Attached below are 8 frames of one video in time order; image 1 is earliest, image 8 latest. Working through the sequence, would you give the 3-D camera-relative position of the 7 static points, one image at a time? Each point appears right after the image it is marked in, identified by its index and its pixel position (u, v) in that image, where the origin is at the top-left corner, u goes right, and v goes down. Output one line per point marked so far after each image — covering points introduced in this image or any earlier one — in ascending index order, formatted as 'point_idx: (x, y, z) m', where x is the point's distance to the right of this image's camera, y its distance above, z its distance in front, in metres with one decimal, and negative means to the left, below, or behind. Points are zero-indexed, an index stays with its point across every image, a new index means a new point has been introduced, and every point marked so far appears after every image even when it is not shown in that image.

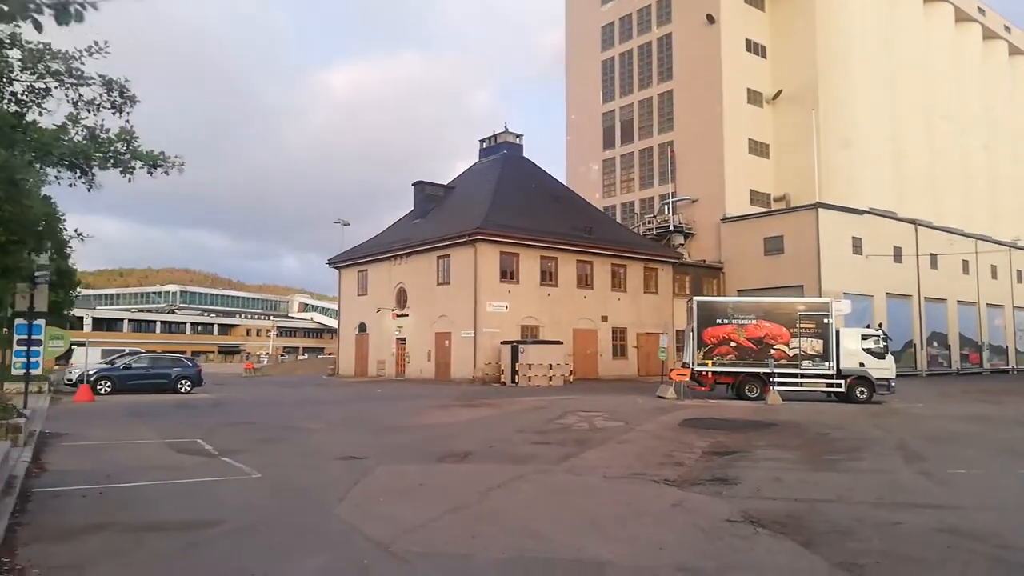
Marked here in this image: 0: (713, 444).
0: (+3.4, -2.6, +12.9) m
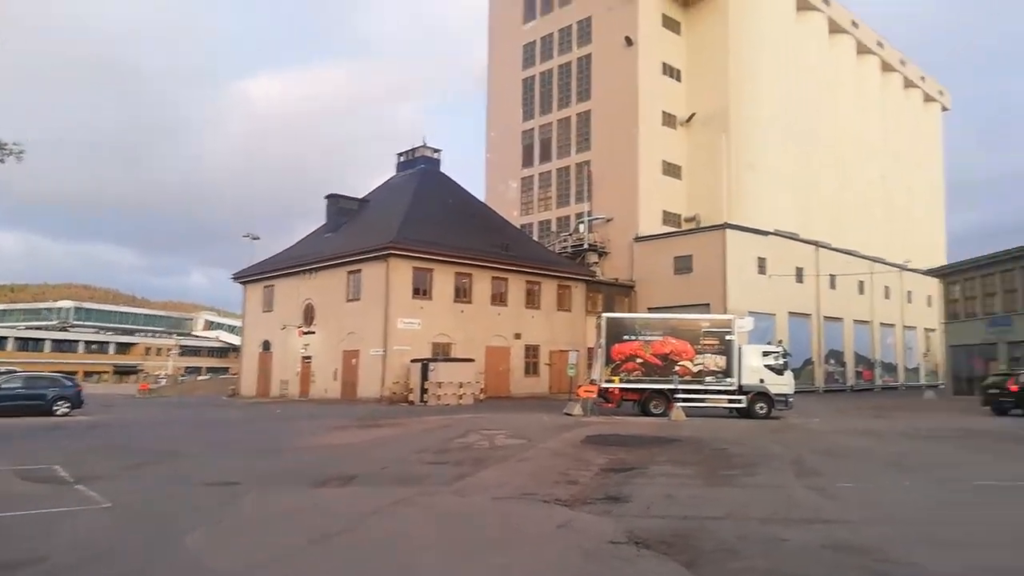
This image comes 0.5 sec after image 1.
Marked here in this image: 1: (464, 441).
0: (+1.6, -2.9, +12.6) m
1: (-1.0, -3.2, +15.8) m
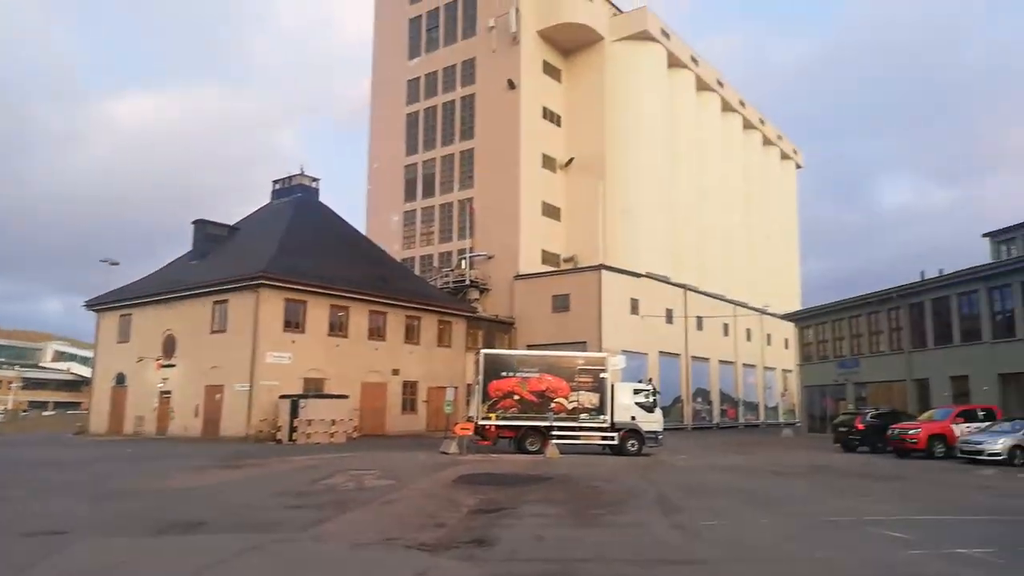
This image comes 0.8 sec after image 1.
0: (-0.5, -3.4, +12.3) m
1: (-3.6, -3.8, +15.0) m
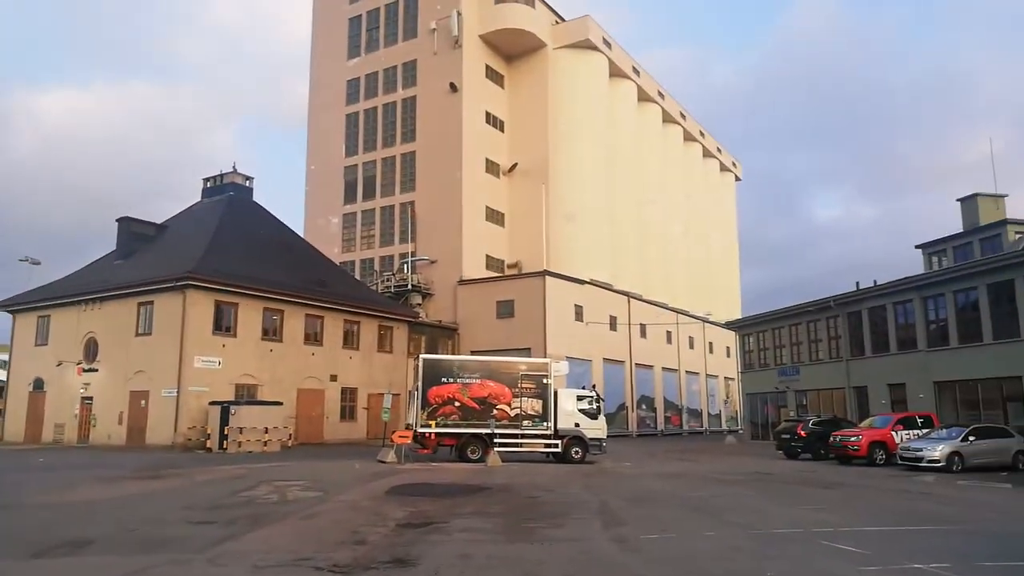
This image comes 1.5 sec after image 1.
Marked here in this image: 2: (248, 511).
0: (-1.5, -3.4, +11.5) m
1: (-4.8, -3.8, +14.0) m
2: (-4.0, -3.4, +11.6) m
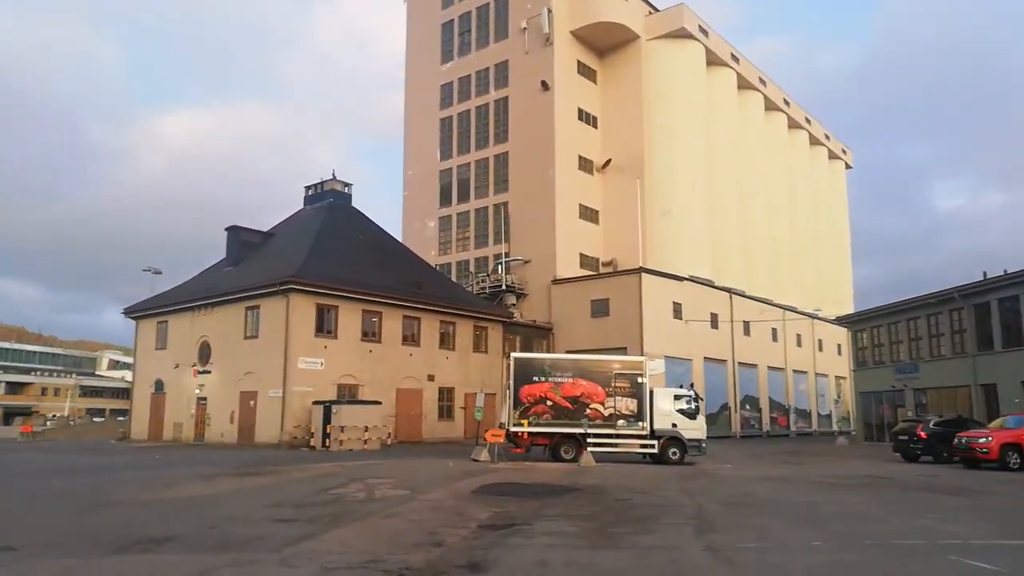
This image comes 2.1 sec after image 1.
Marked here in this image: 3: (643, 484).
0: (-0.3, -3.3, +11.2) m
1: (-3.2, -3.8, +14.1) m
2: (-2.7, -3.4, +11.7) m
3: (+2.9, -4.3, +16.8) m
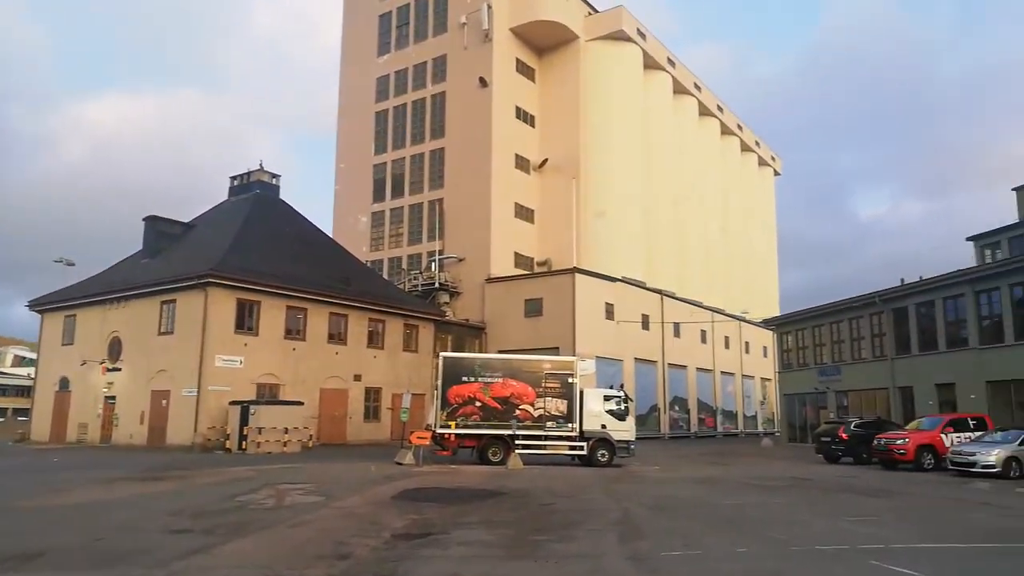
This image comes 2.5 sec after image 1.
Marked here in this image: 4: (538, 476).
0: (-1.4, -3.2, +10.5) m
1: (-4.6, -3.6, +13.1) m
2: (-3.9, -3.2, +10.7) m
3: (+1.3, -4.3, +16.3) m
4: (+0.7, -4.9, +19.7) m
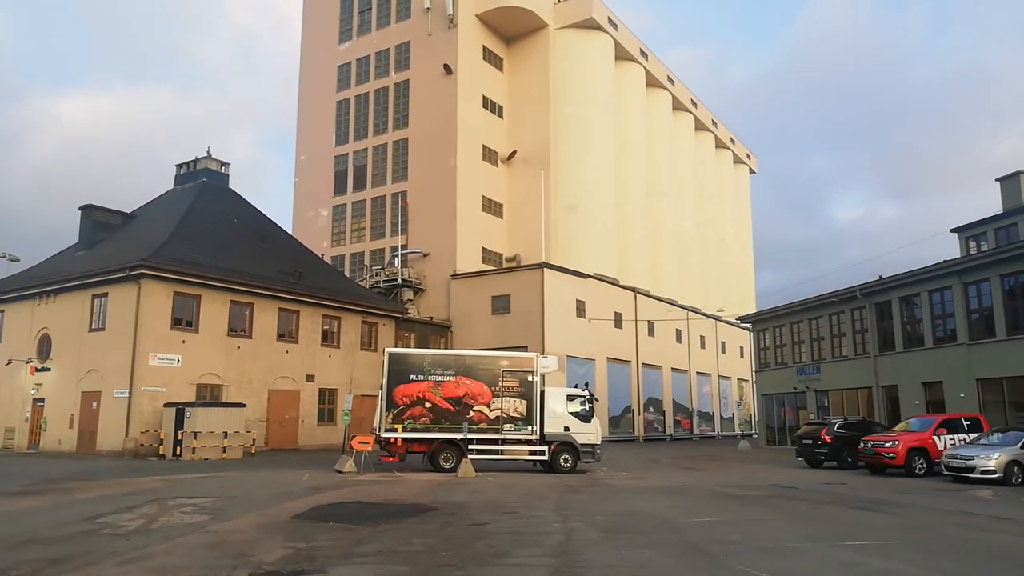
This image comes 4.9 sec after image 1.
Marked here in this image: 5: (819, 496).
0: (-2.4, -2.8, +8.2) m
1: (-5.6, -3.2, +10.7) m
2: (-4.9, -2.9, +8.4) m
3: (+0.1, -3.9, +14.1) m
4: (-0.6, -4.5, +17.4) m
5: (+6.2, -4.2, +15.4) m
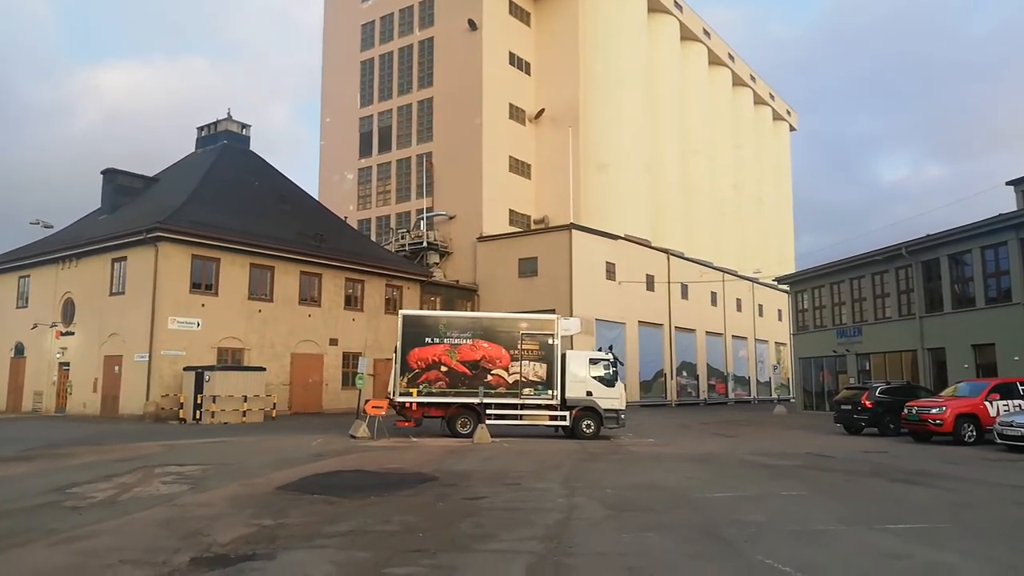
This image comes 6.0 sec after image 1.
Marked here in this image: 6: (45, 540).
0: (-2.5, -2.3, +7.3) m
1: (-5.6, -2.6, +10.0) m
2: (-5.0, -2.3, +7.6) m
3: (+0.3, -3.1, +13.1) m
4: (-0.2, -3.6, +16.5) m
5: (+6.4, -3.3, +14.2) m
6: (-4.2, -2.3, +6.9) m
